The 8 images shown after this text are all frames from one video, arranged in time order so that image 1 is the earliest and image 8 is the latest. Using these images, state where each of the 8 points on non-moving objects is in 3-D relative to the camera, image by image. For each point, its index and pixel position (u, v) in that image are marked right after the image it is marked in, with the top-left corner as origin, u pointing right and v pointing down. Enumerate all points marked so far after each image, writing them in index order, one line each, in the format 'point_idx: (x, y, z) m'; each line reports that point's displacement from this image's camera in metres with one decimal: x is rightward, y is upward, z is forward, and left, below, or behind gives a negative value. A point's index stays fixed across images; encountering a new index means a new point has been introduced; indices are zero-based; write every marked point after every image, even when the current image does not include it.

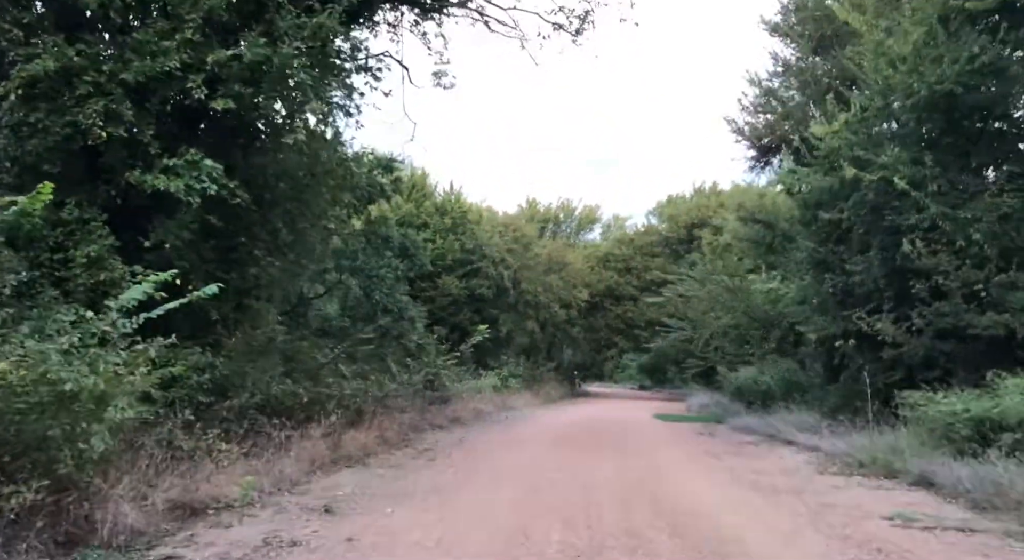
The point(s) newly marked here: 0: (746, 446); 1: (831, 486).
0: (+4.4, -3.1, +15.3) m
1: (+3.9, -2.5, +9.8) m
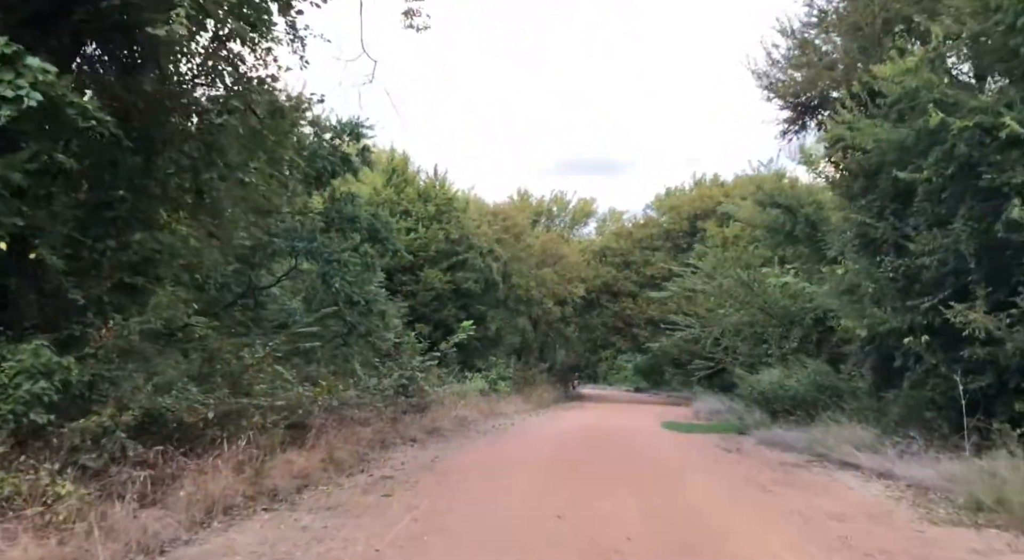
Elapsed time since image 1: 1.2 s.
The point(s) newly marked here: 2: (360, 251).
0: (+4.2, -2.8, +12.0) m
1: (+3.7, -2.2, +6.6) m
2: (-3.6, +0.7, +19.3) m
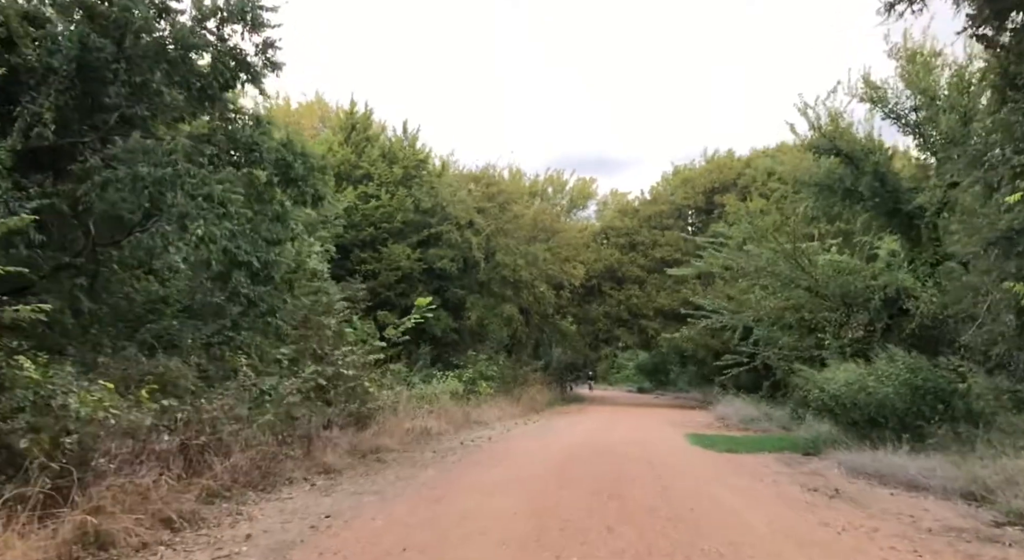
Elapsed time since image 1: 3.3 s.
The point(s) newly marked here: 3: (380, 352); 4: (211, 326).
0: (+3.7, -2.1, +6.1) m
1: (+3.3, -1.5, +0.7) m
2: (-4.1, +1.4, +13.4) m
3: (-3.3, -1.7, +19.9) m
4: (-4.6, -0.7, +12.2) m
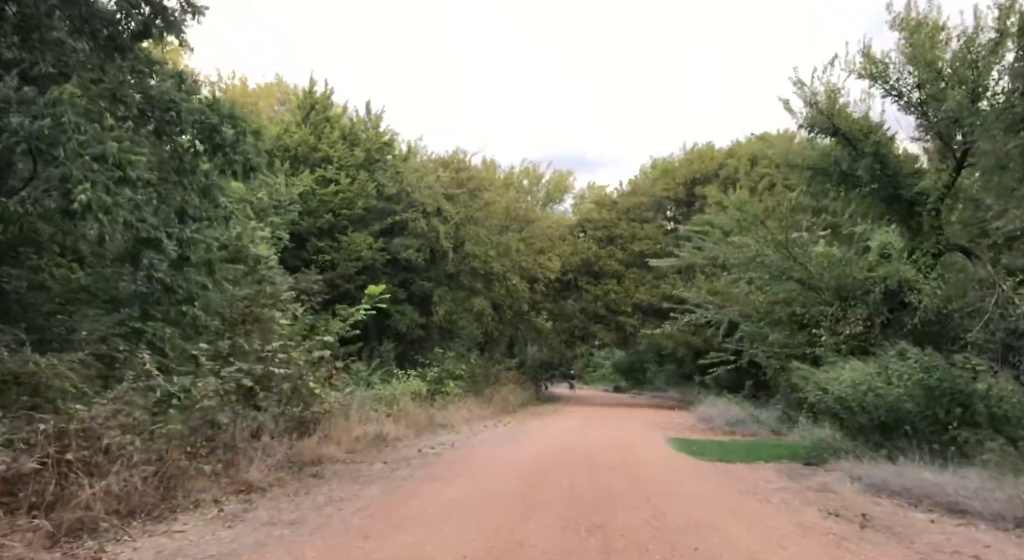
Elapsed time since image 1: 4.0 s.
0: (+3.4, -1.9, +4.4) m
1: (+3.1, -1.3, -1.1) m
2: (-4.7, +1.7, +11.4) m
3: (-4.1, -1.5, +18.0) m
4: (-5.1, -0.4, +10.2) m
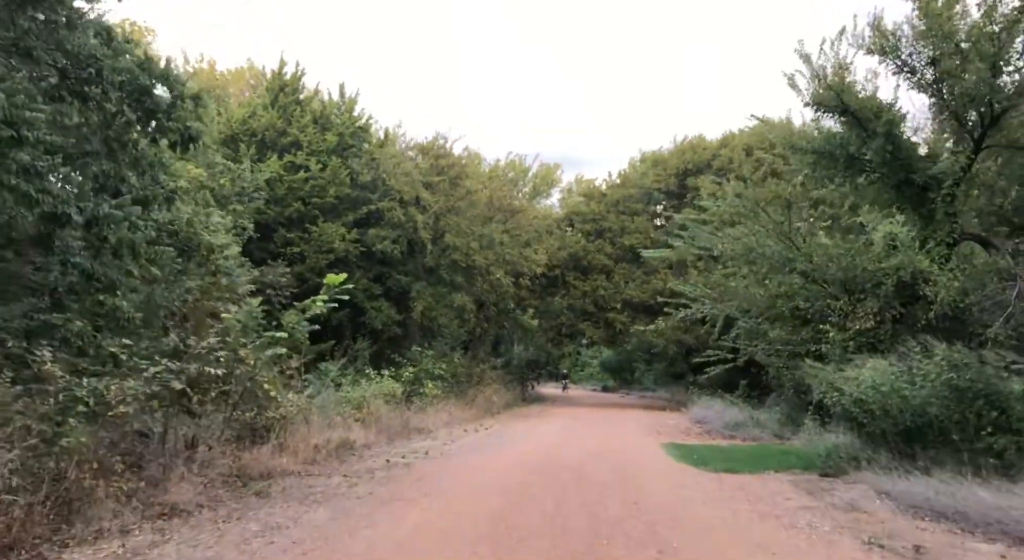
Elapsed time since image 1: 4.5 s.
0: (+3.2, -1.7, +2.9) m
1: (+3.0, -1.1, -2.6) m
2: (-4.9, +1.9, +9.8) m
3: (-4.4, -1.3, +16.4) m
4: (-5.3, -0.3, +8.6) m
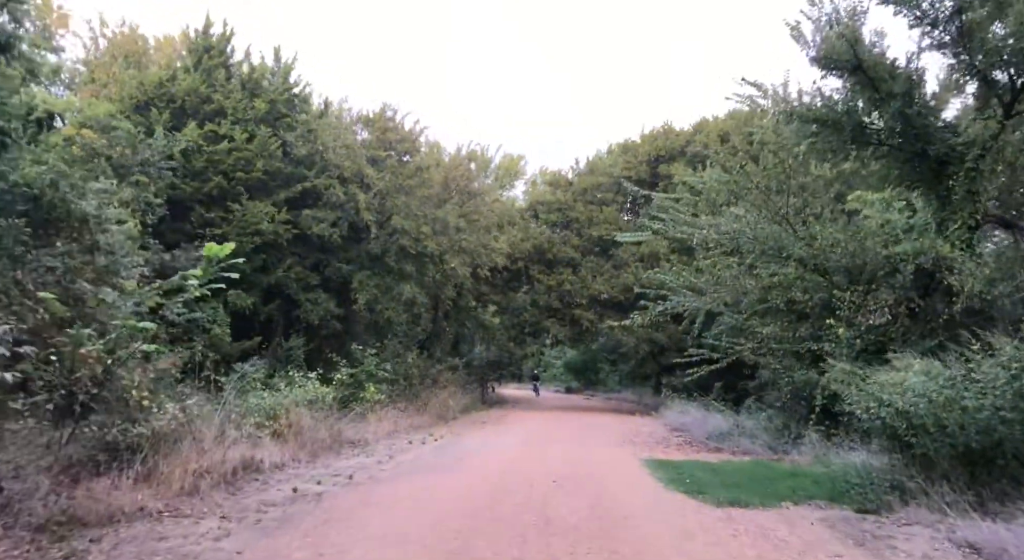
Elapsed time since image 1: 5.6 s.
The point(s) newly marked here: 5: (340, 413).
0: (+3.0, -1.5, +0.2) m
1: (+3.0, -0.8, -5.3) m
2: (-5.5, +2.2, +6.7) m
3: (-5.3, -1.0, +13.4) m
4: (-5.8, +0.1, +5.5) m
5: (-3.8, -2.8, +17.5) m
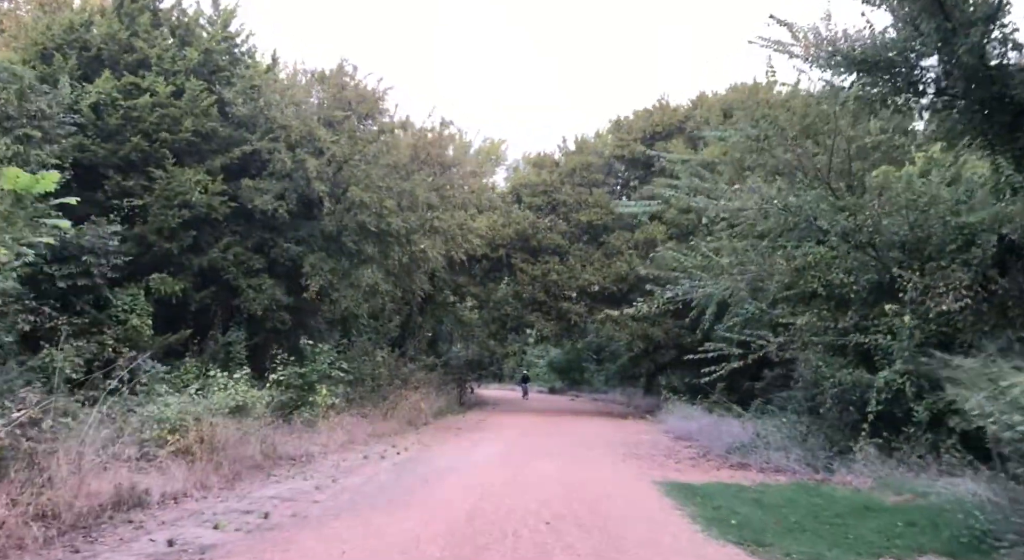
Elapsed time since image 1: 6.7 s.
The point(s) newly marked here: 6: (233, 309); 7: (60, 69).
0: (+3.0, -1.1, -2.8) m
1: (+3.2, -0.5, -8.3) m
2: (-5.6, +2.6, +3.5) m
3: (-5.6, -0.6, +10.2) m
4: (-5.9, +0.4, +2.3) m
5: (-4.1, -2.4, +14.3) m
6: (-6.2, -0.6, +17.7) m
7: (-8.9, +4.1, +15.8) m
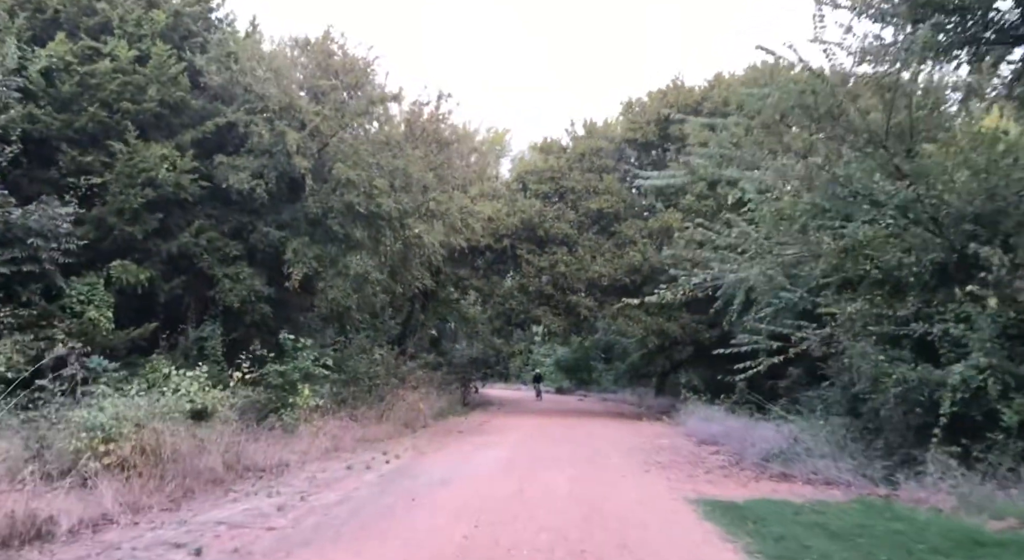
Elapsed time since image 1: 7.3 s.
0: (+2.9, -0.8, -4.6) m
1: (+3.0, -0.2, -10.1) m
2: (-5.6, +2.8, +1.7) m
3: (-5.5, -0.4, +8.4) m
4: (-5.9, +0.7, +0.5) m
5: (-4.1, -2.2, +12.5) m
6: (-6.1, -0.4, +15.9) m
7: (-8.8, +4.4, +14.0) m
